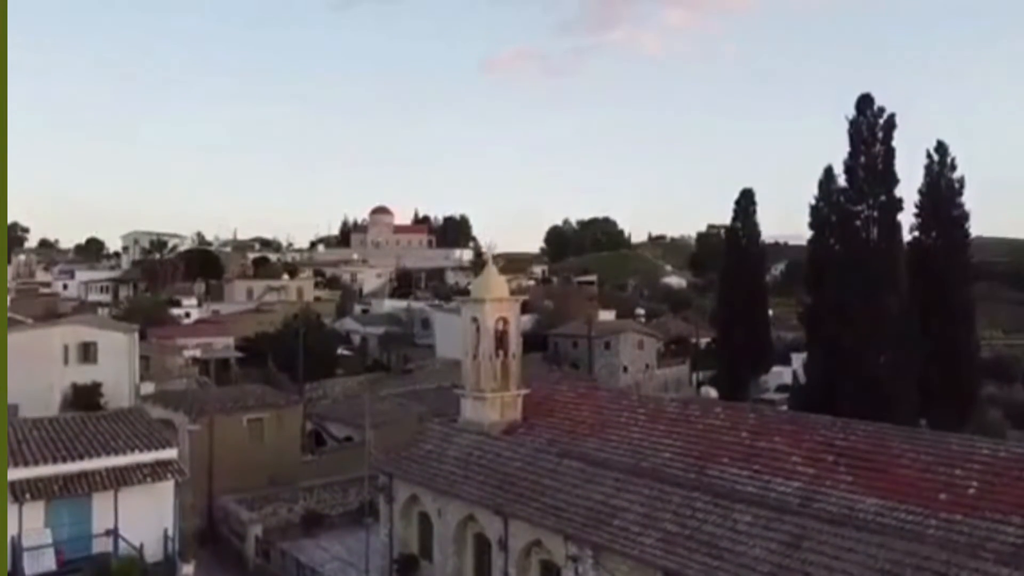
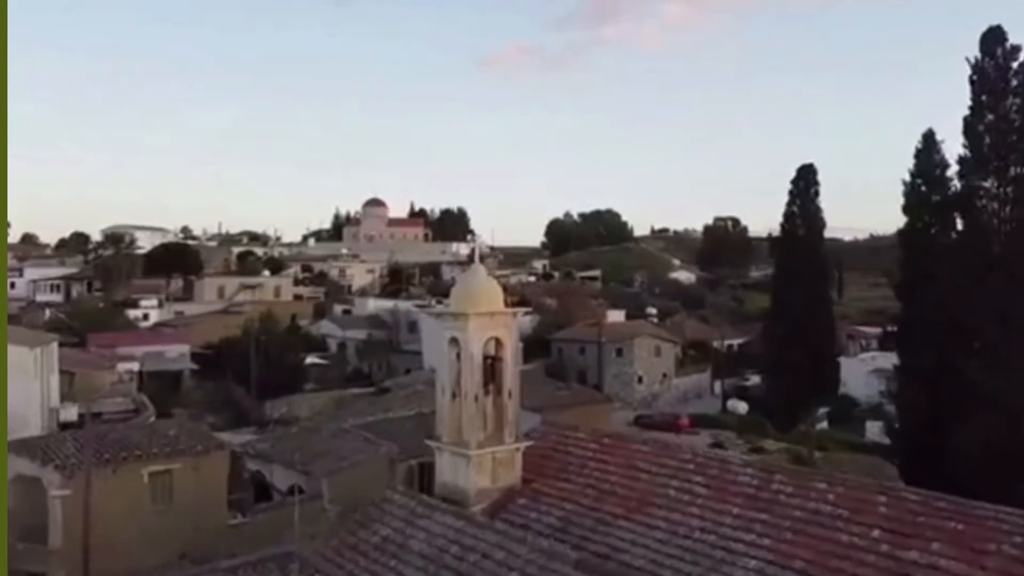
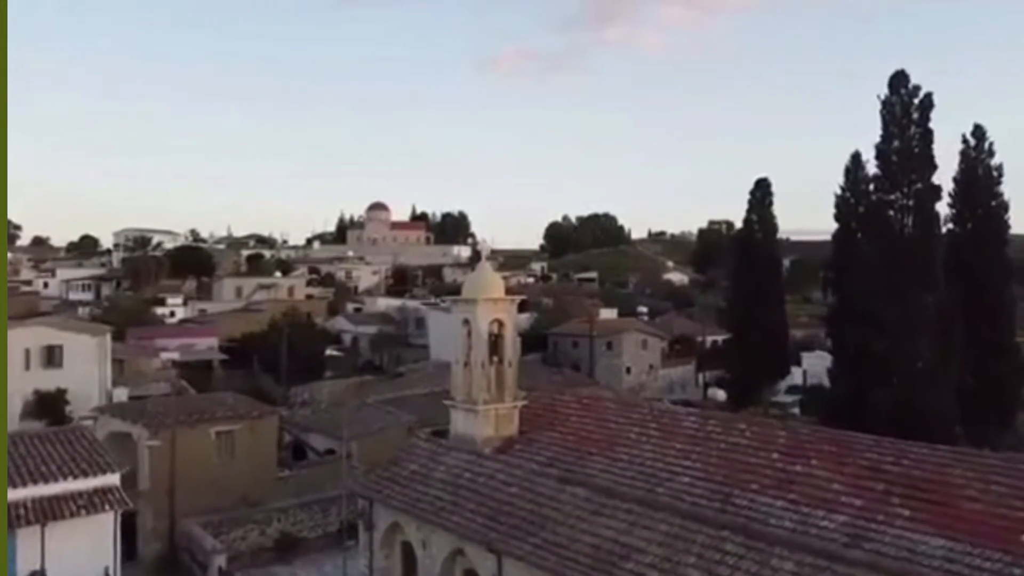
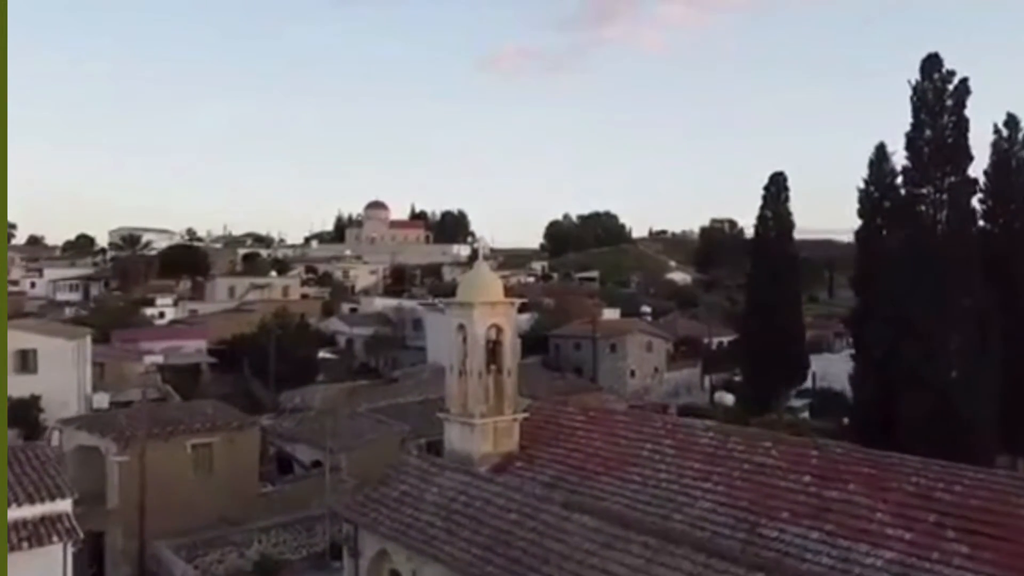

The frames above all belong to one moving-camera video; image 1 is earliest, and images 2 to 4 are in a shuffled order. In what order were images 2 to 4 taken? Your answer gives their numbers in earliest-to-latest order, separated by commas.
3, 4, 2
